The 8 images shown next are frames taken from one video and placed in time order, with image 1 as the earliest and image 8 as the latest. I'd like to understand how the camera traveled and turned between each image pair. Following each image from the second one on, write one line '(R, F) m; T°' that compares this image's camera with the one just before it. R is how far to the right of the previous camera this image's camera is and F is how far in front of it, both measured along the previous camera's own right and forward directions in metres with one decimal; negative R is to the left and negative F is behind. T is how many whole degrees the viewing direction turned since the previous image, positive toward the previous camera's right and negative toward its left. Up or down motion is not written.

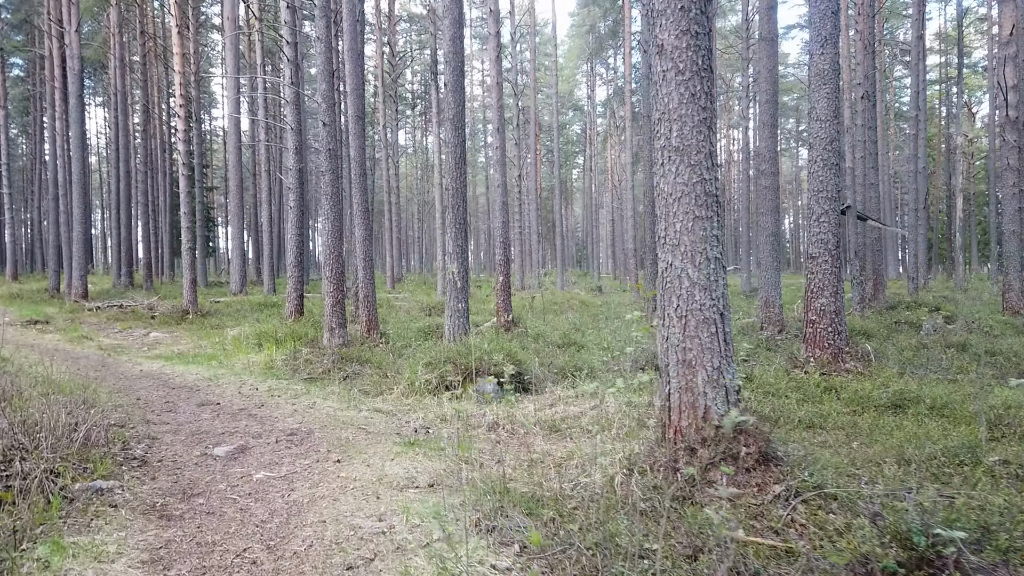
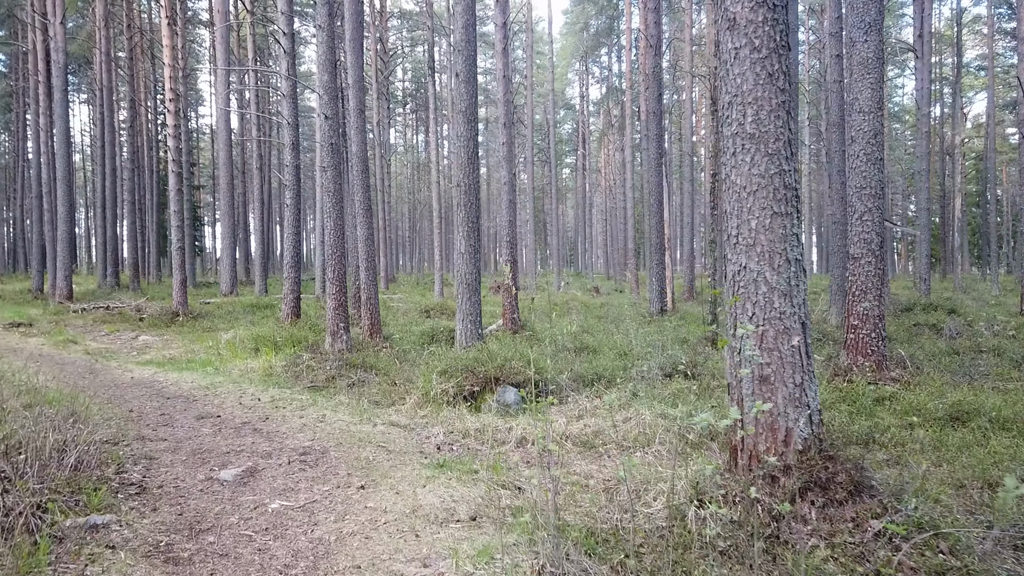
(-0.3, +0.5) m; +1°
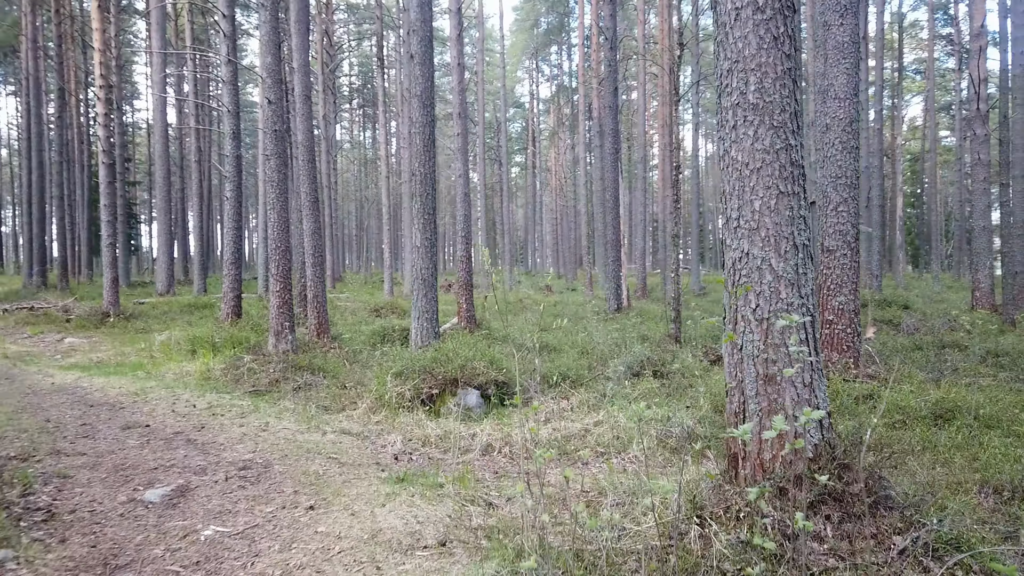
(-0.1, +0.5) m; +4°
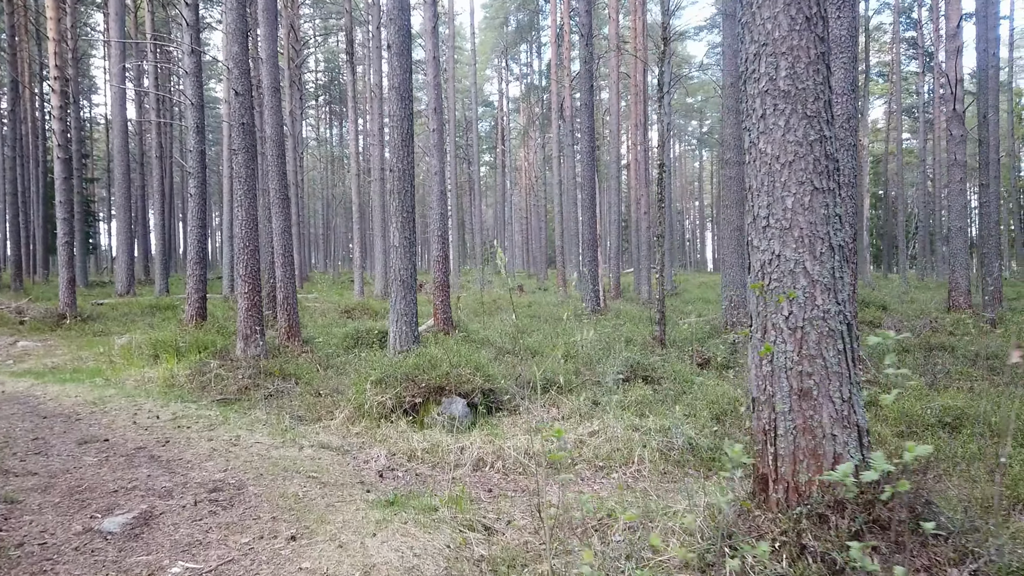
(-0.2, +0.3) m; +2°
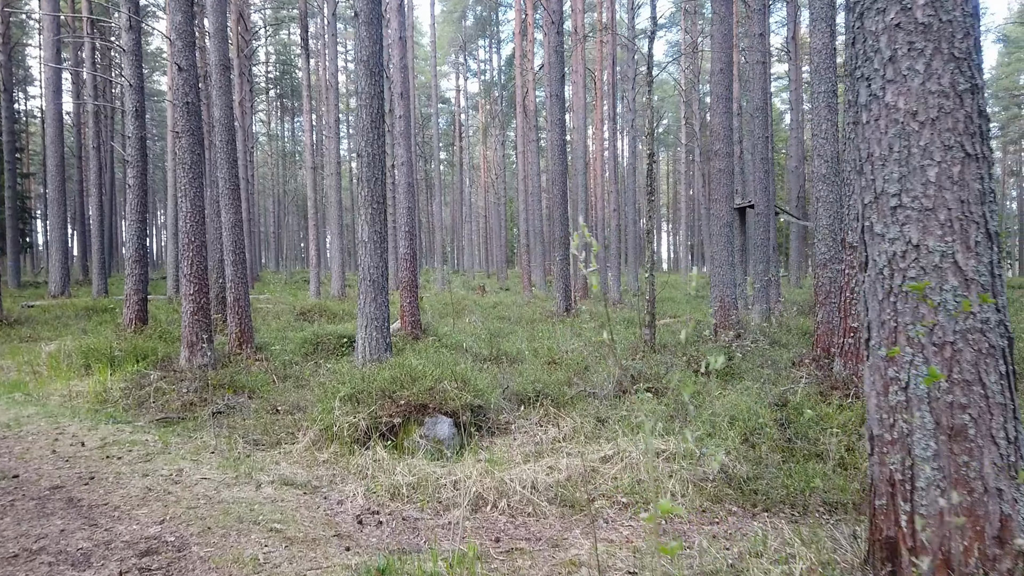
(-0.3, +0.8) m; +3°
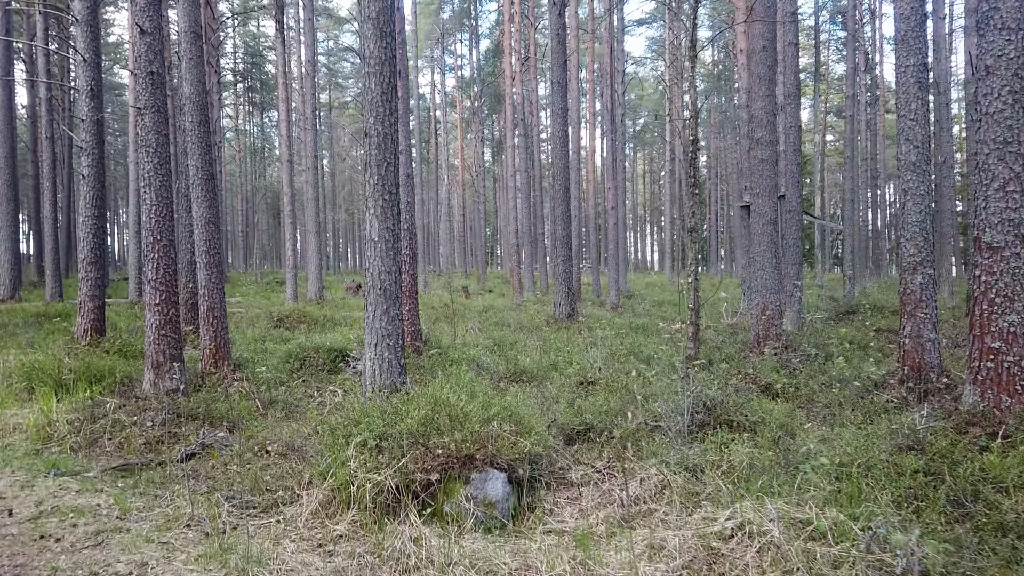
(-0.5, +1.2) m; +2°
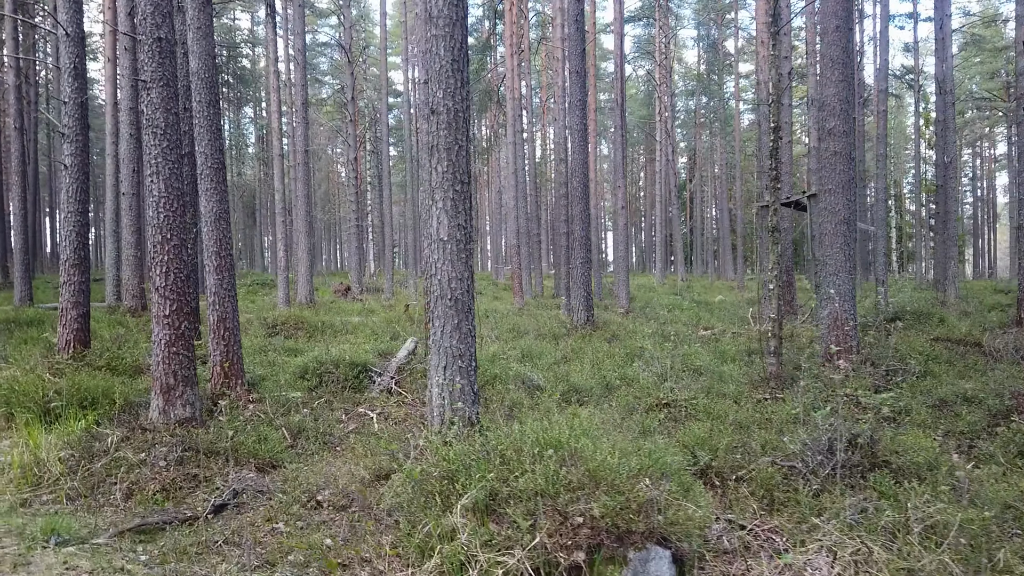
(-0.7, +0.9) m; +2°
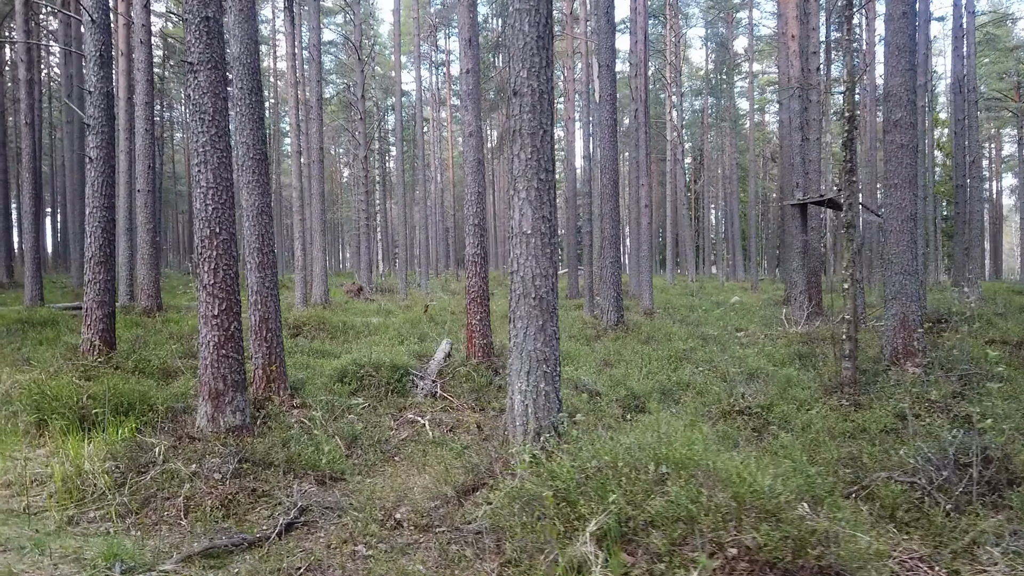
(-0.5, +0.4) m; 0°
